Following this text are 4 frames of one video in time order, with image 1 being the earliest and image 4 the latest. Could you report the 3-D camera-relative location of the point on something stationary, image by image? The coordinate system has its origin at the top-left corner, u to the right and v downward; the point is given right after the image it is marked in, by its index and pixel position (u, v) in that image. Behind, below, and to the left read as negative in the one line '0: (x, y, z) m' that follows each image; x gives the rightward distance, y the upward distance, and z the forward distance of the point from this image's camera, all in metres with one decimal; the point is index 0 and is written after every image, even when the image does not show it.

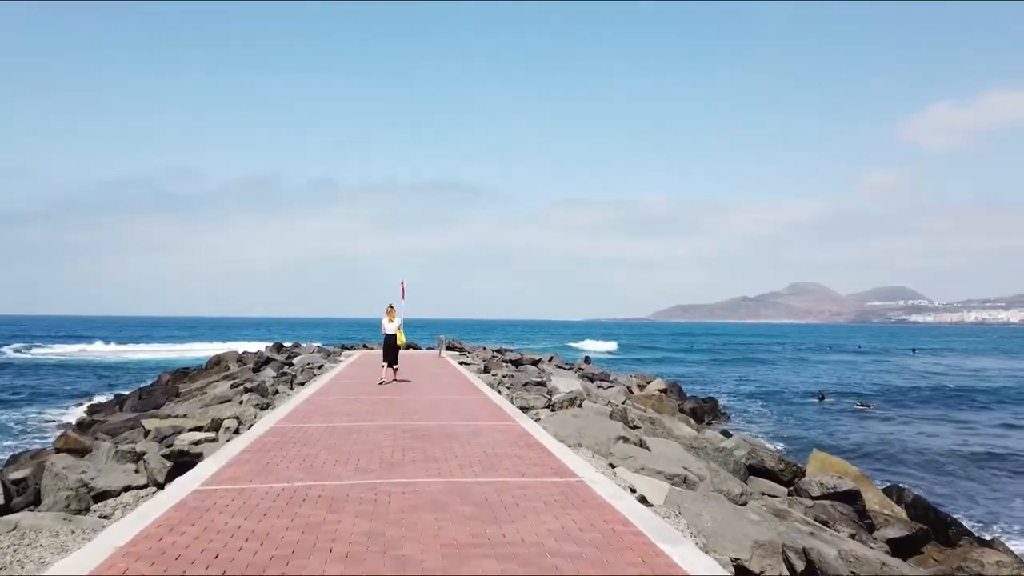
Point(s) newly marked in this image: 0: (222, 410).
0: (-5.5, -2.3, +16.0) m
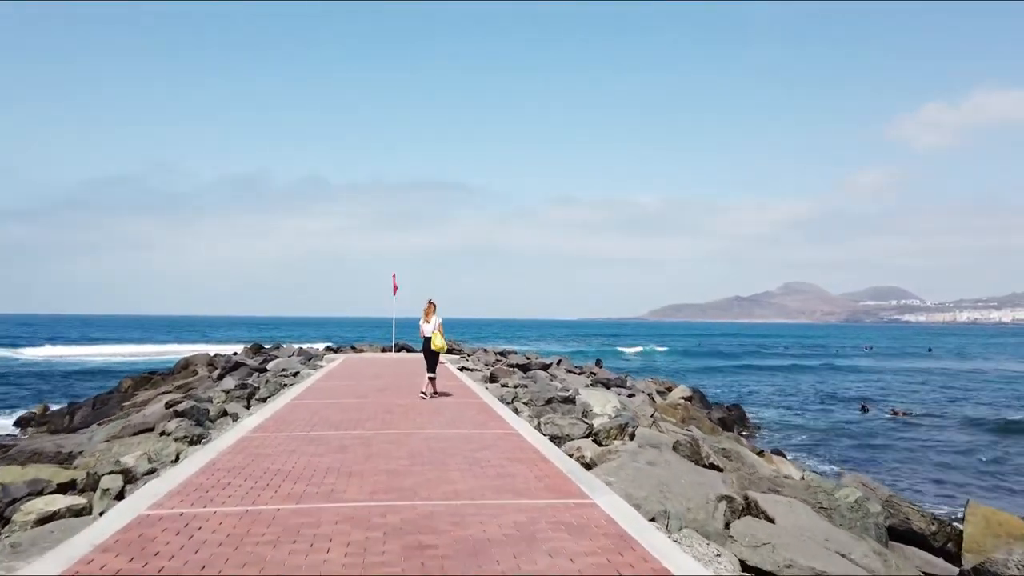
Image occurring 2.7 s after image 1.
0: (-5.0, -2.1, +11.2) m
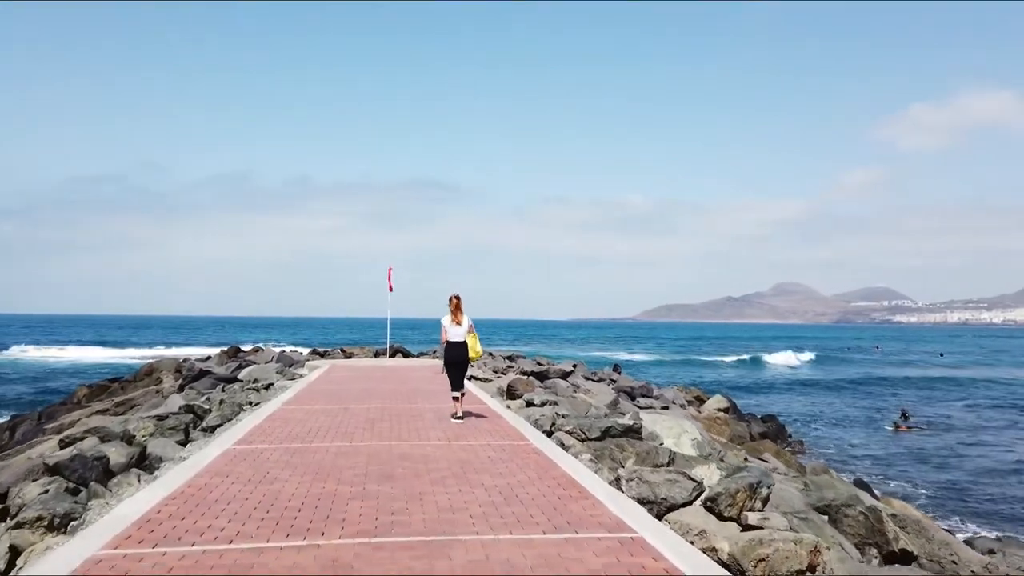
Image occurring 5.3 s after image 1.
0: (-4.3, -1.9, +6.4) m
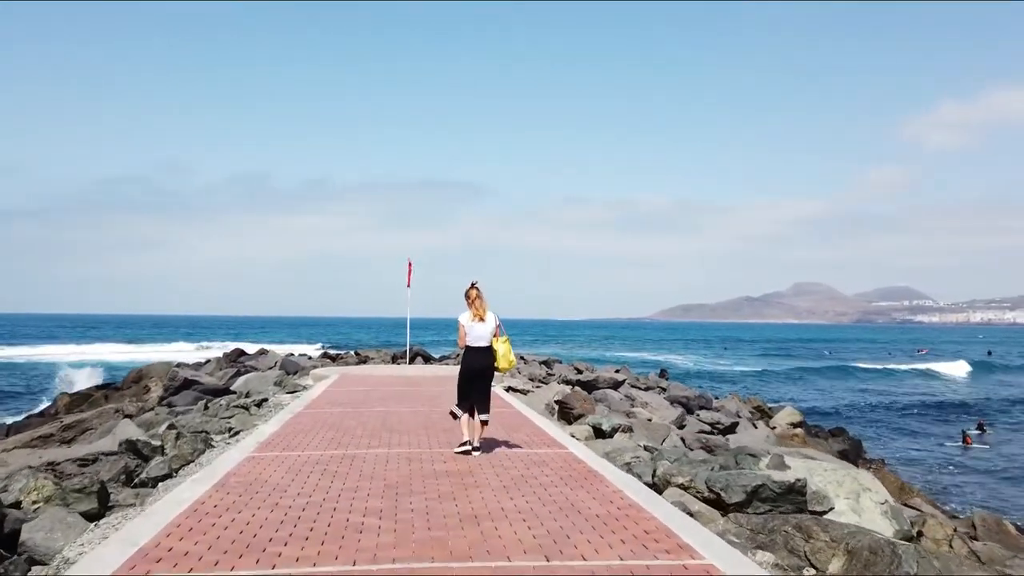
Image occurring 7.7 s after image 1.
0: (-3.5, -1.8, +2.0) m
